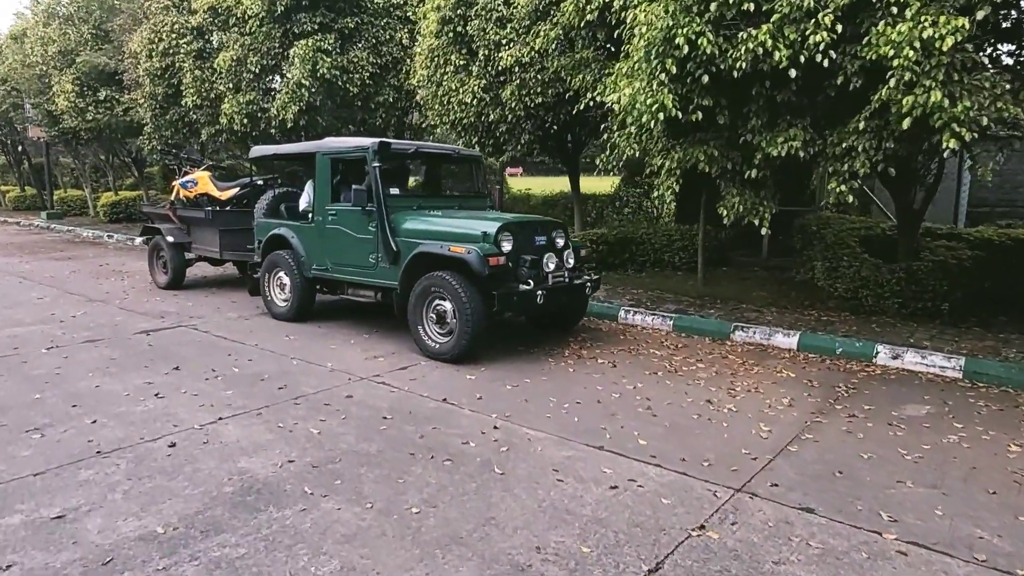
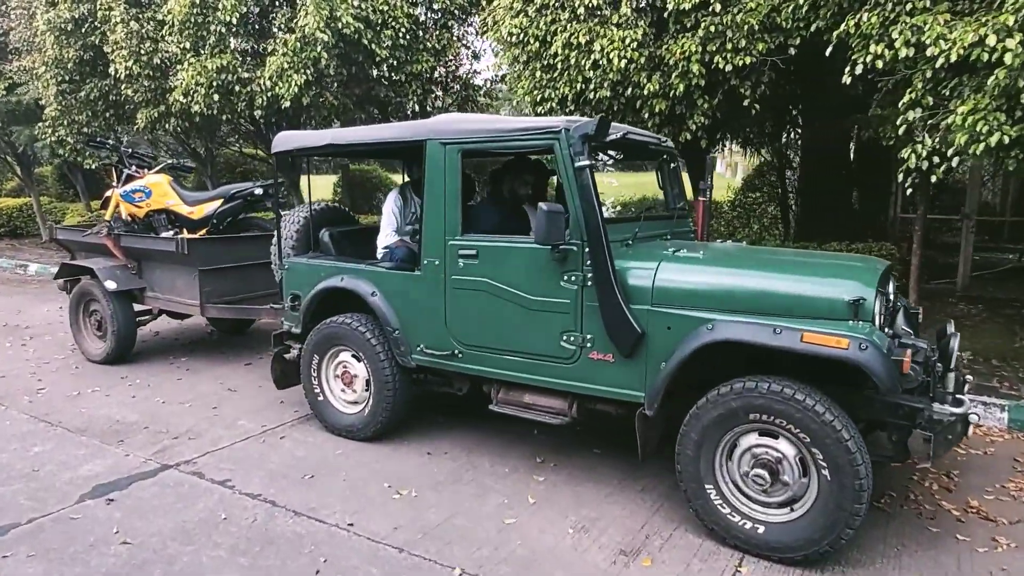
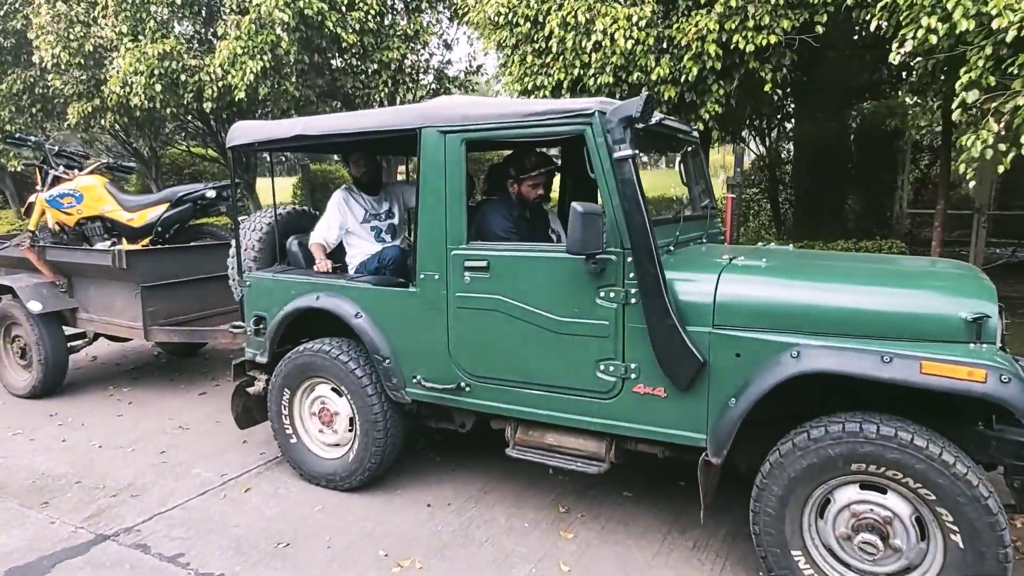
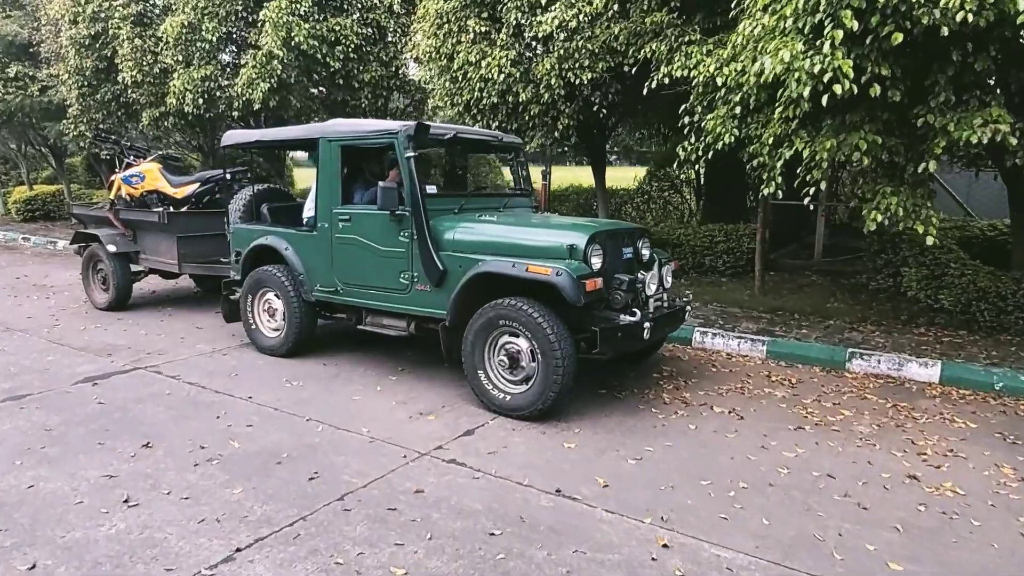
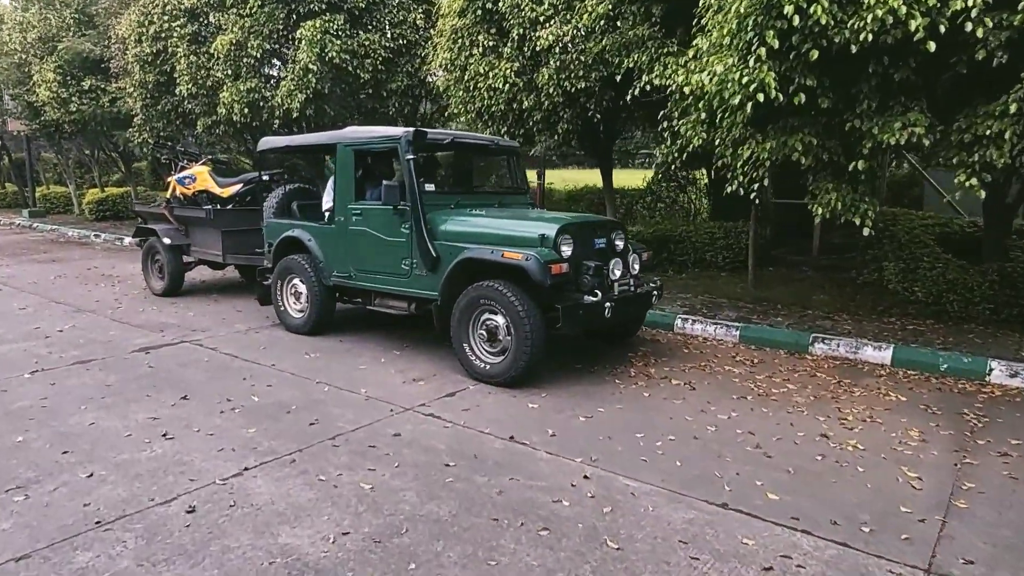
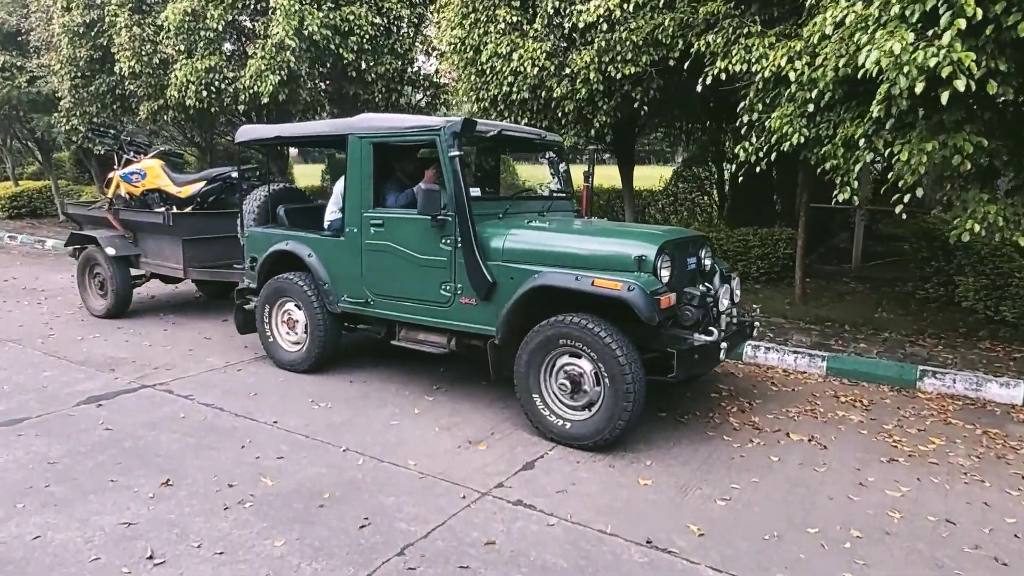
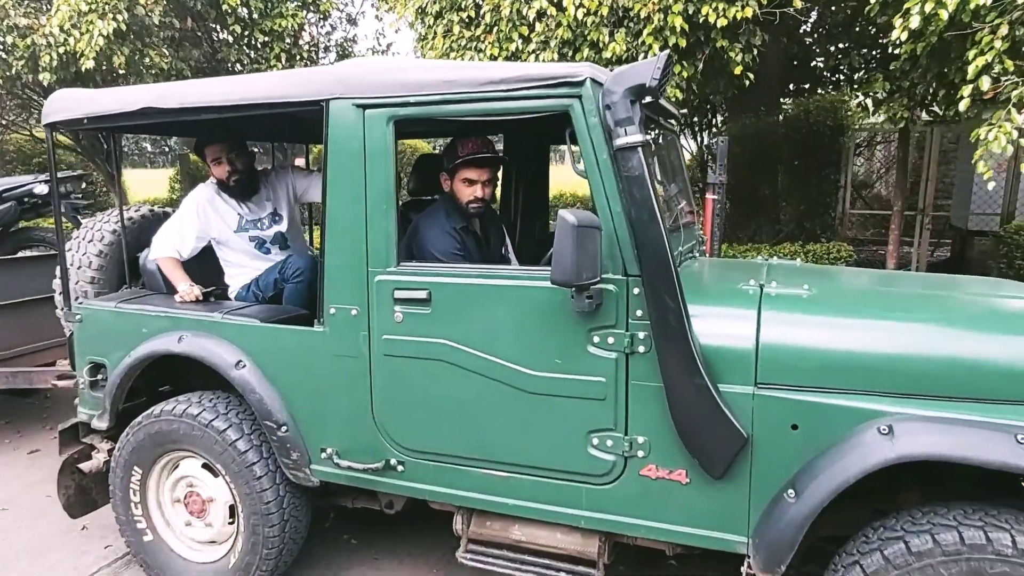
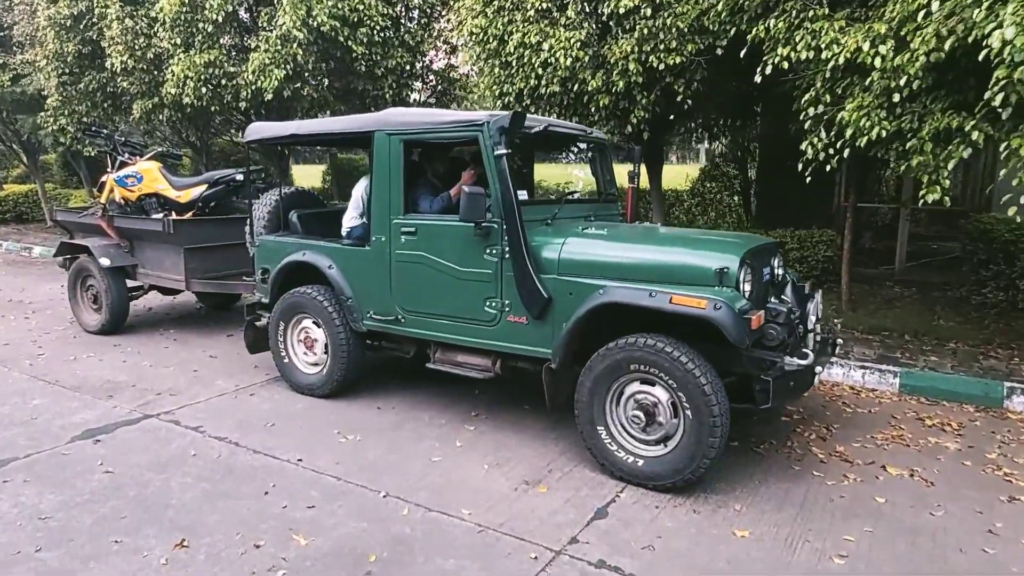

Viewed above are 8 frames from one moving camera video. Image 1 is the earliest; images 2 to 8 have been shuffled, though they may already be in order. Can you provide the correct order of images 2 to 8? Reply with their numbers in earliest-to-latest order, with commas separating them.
5, 4, 6, 8, 2, 3, 7
